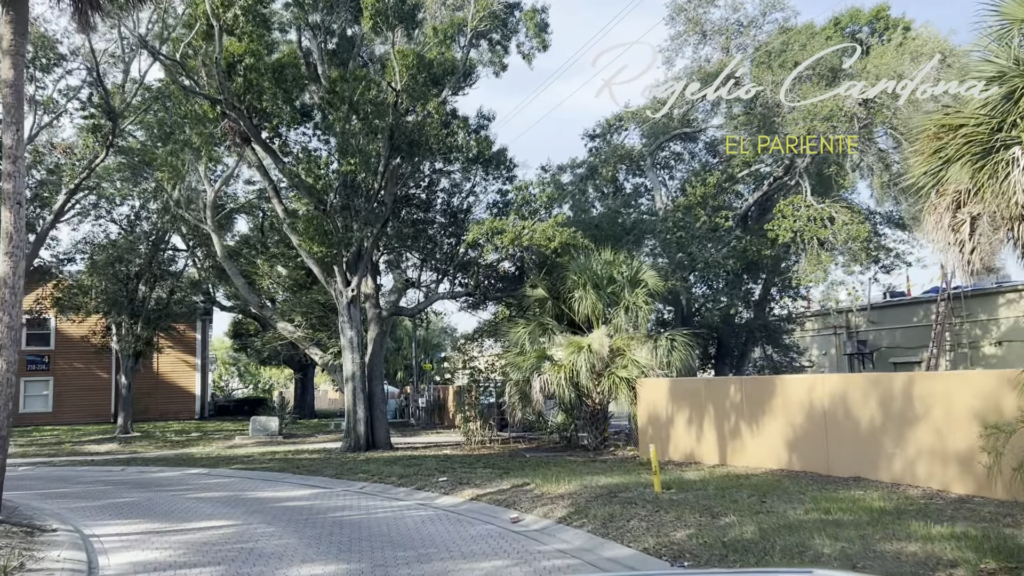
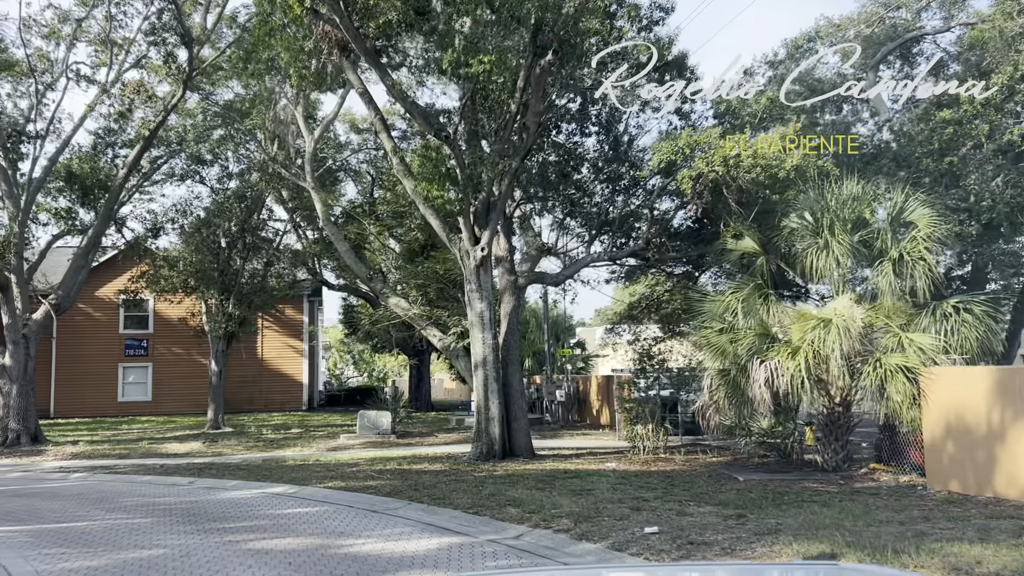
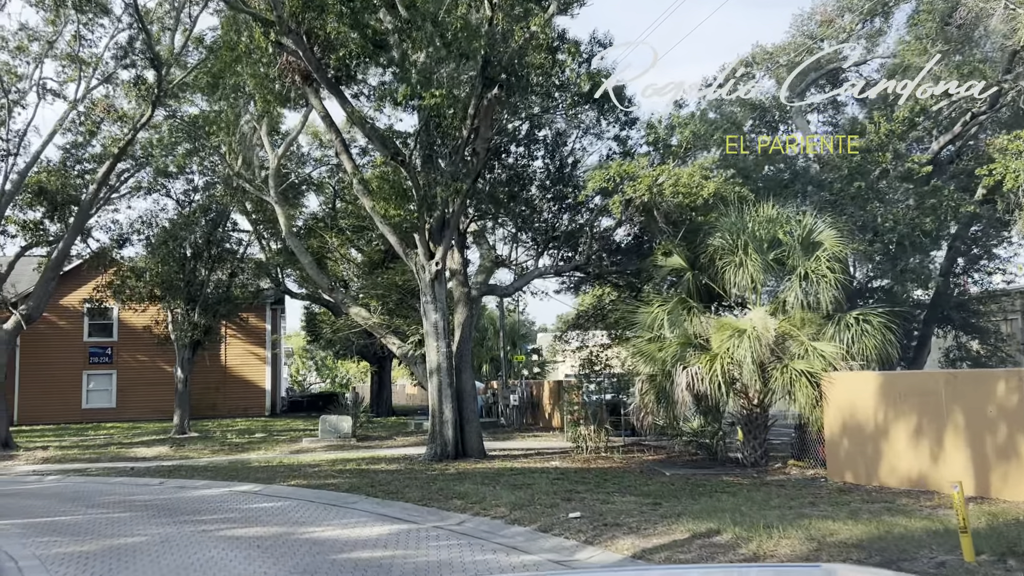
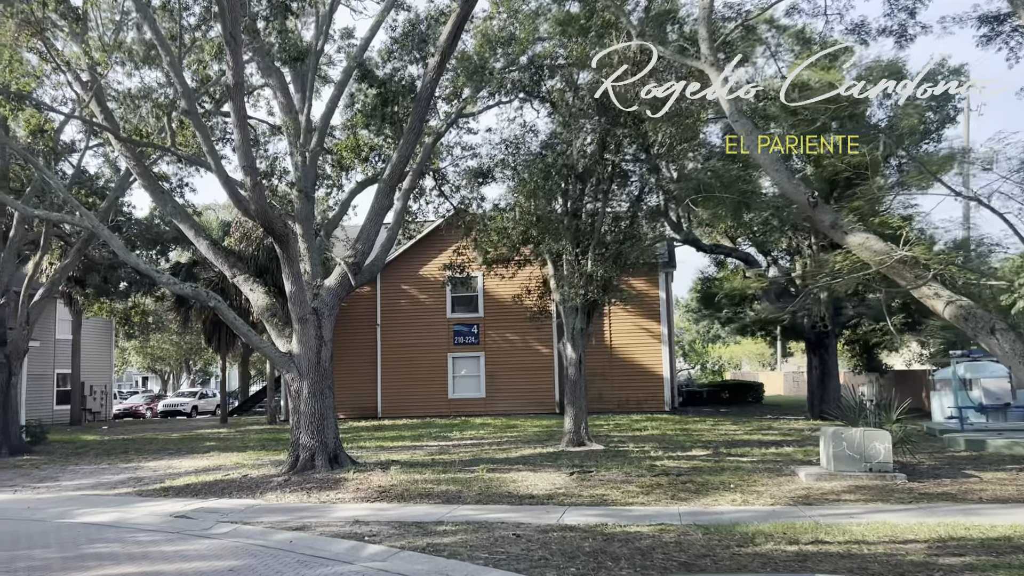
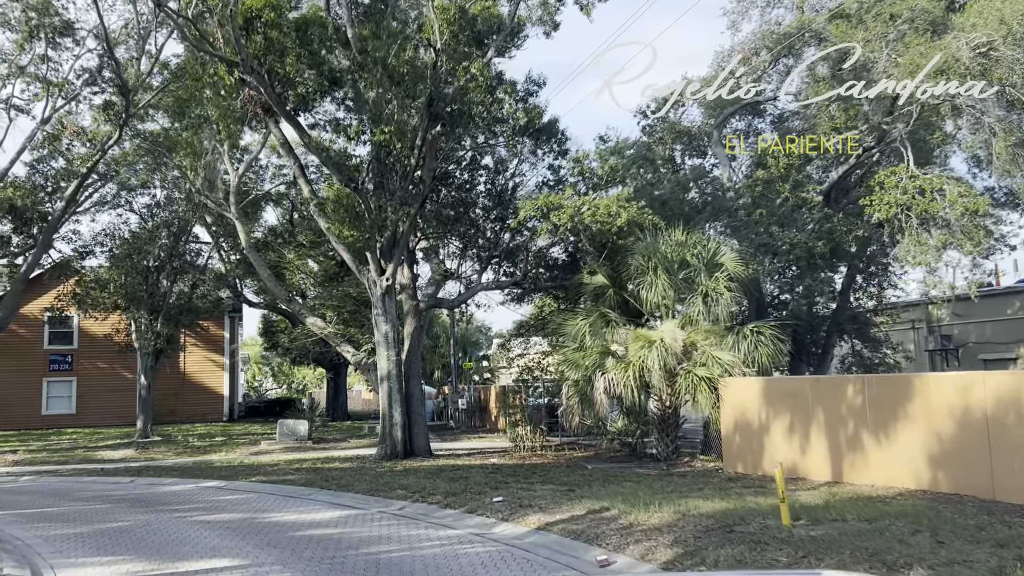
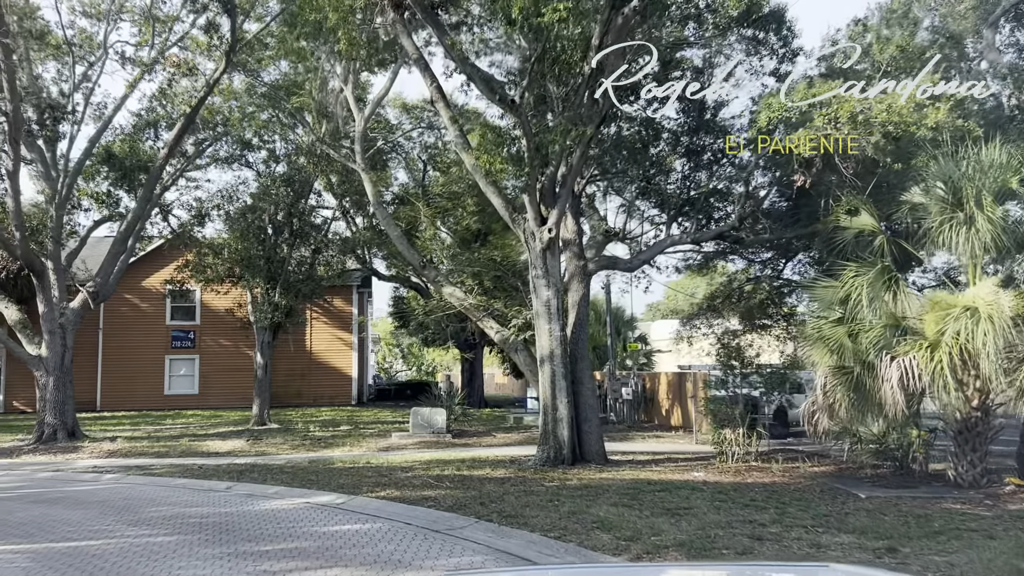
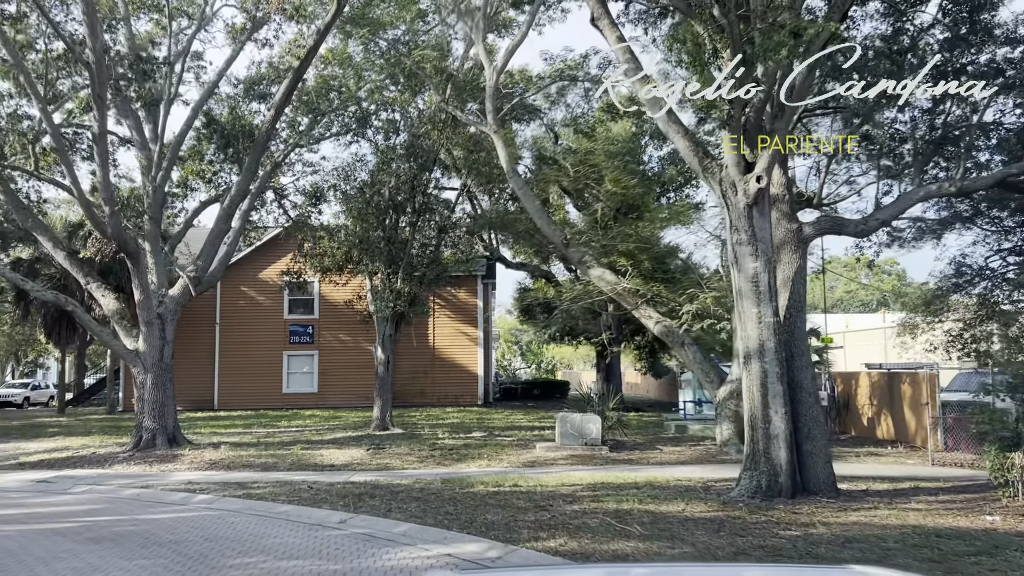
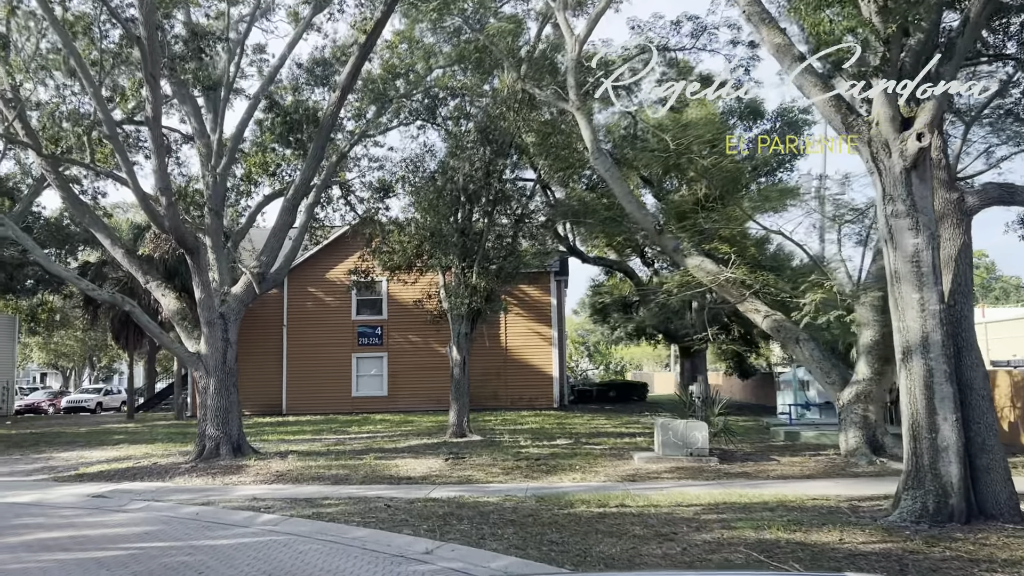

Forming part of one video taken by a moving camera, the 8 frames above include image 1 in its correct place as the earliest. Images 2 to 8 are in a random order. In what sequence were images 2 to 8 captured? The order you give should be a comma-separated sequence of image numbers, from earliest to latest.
5, 3, 2, 6, 7, 8, 4
